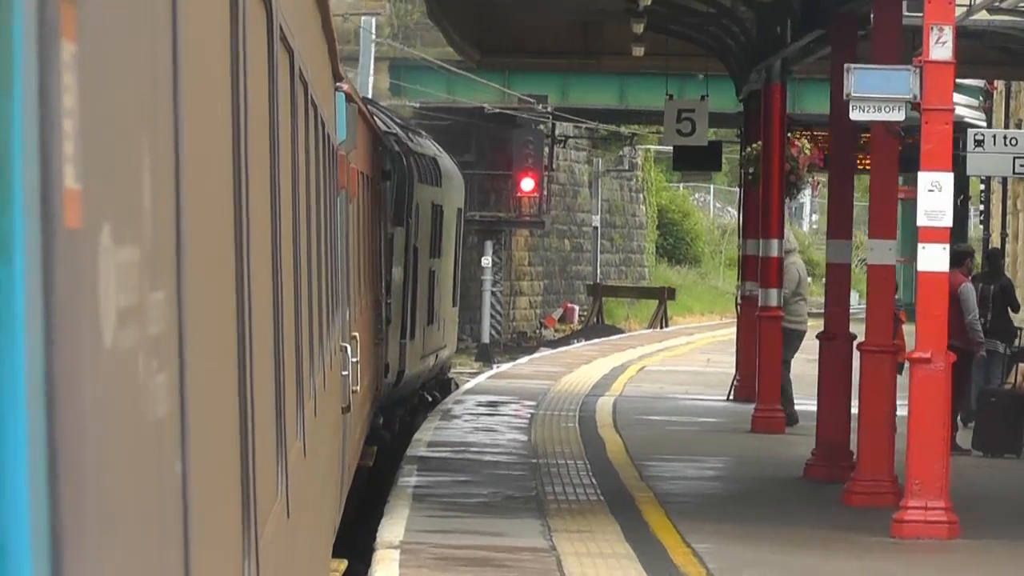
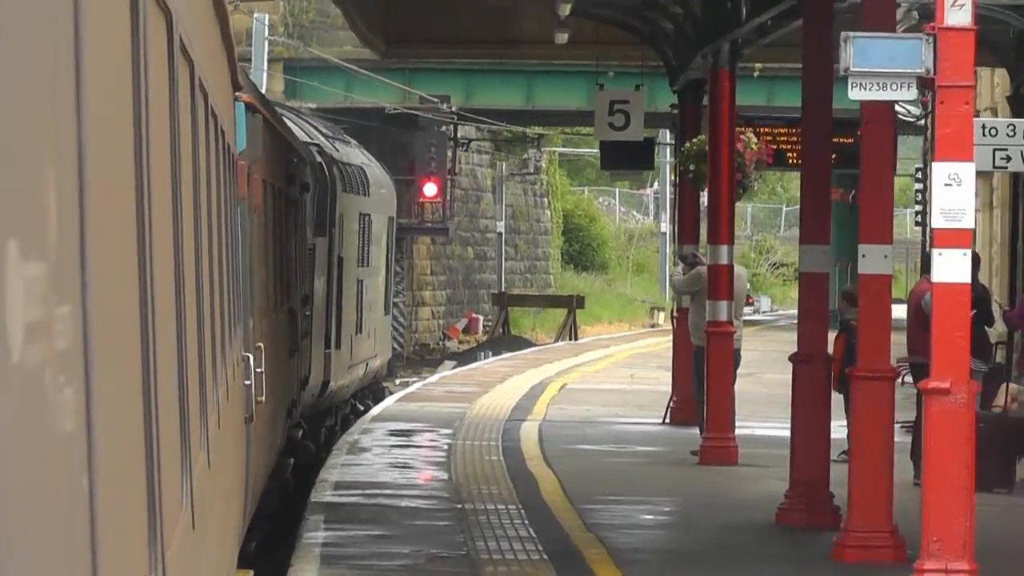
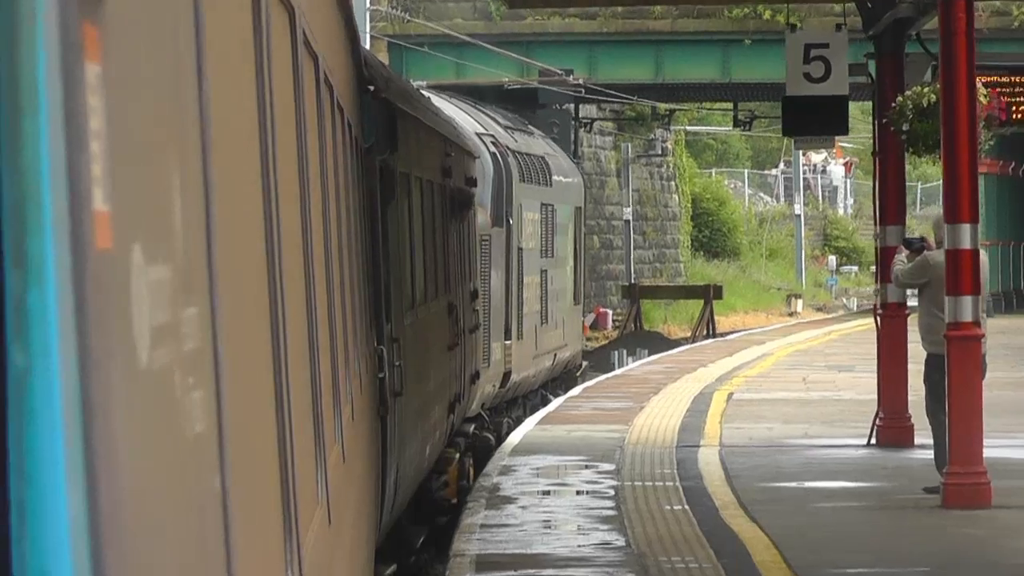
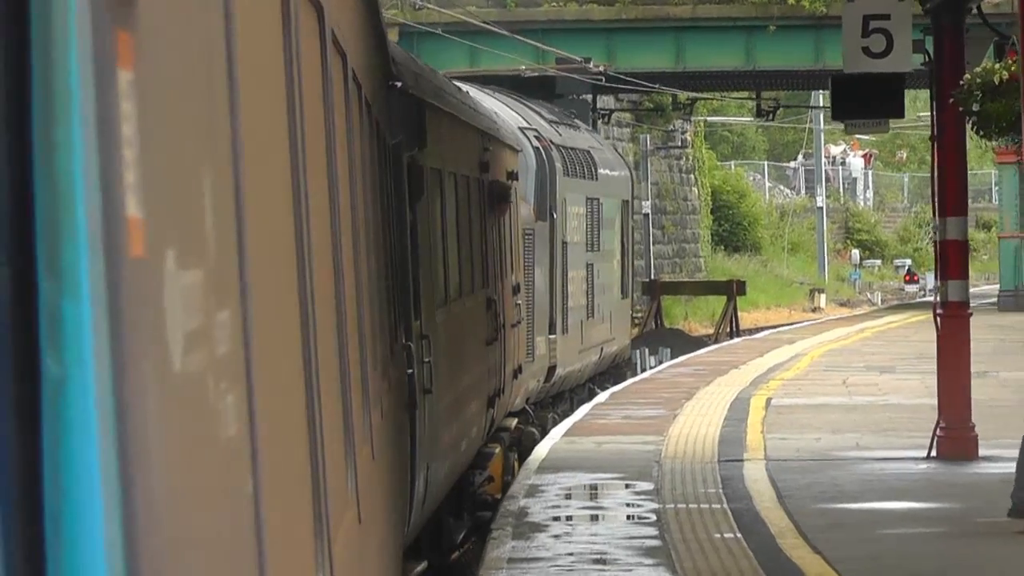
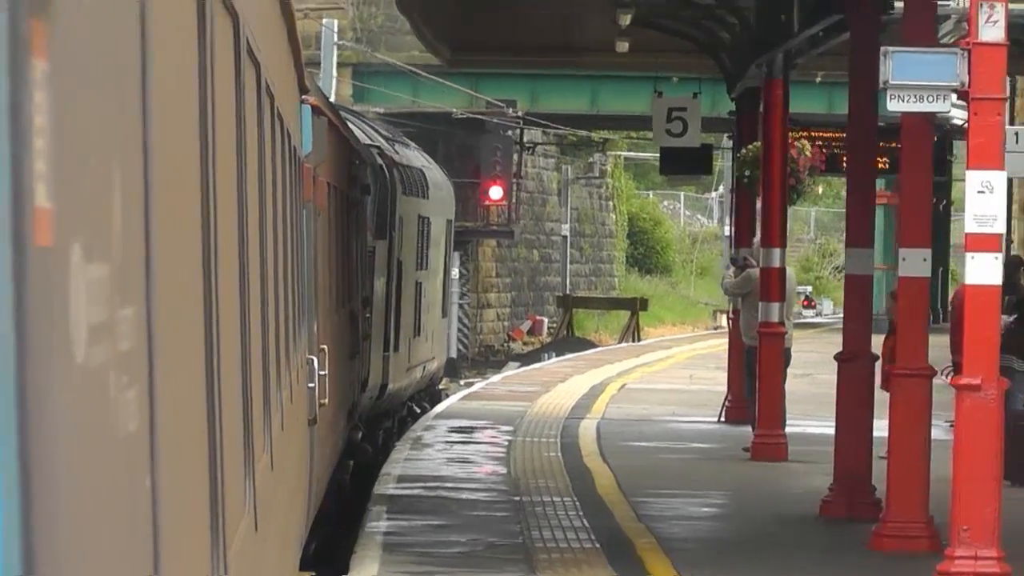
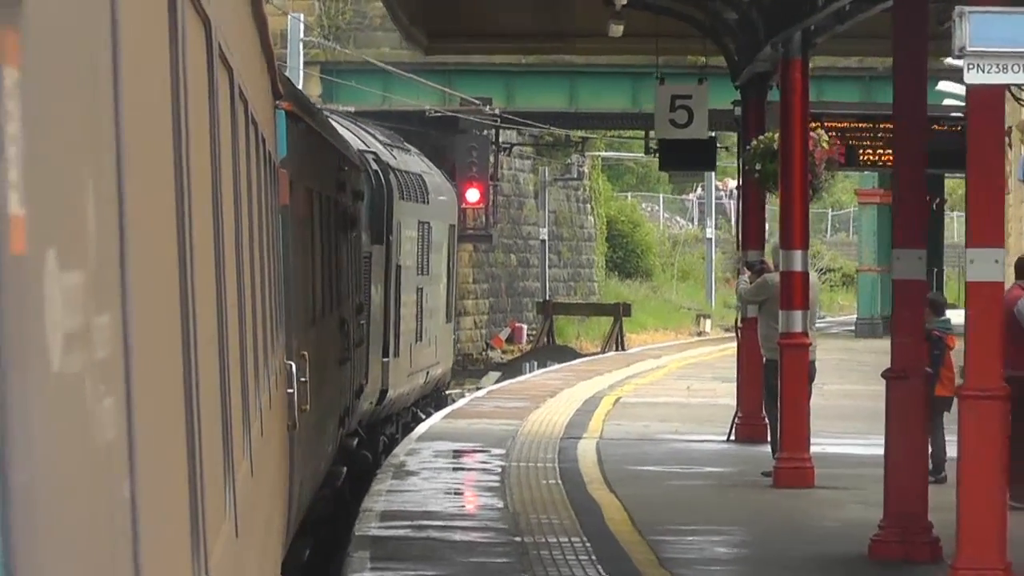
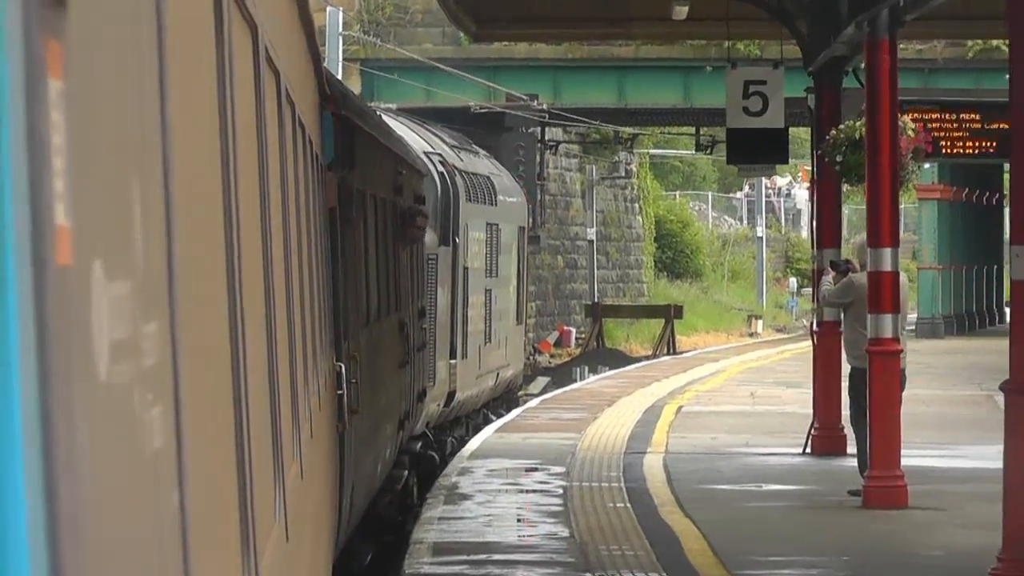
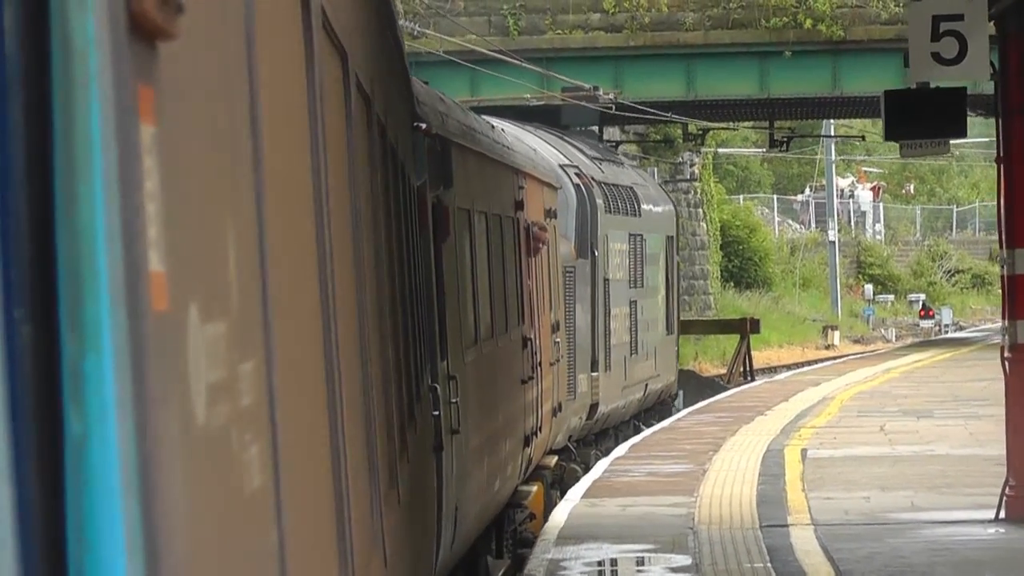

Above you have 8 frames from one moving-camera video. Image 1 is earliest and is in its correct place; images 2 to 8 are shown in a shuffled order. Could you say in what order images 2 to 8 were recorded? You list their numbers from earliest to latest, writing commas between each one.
5, 2, 6, 7, 3, 4, 8
